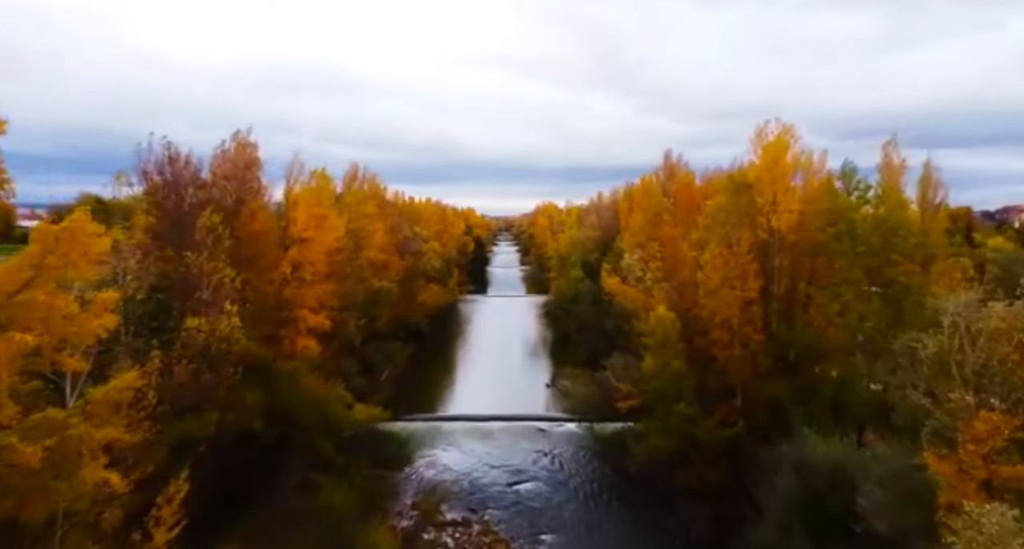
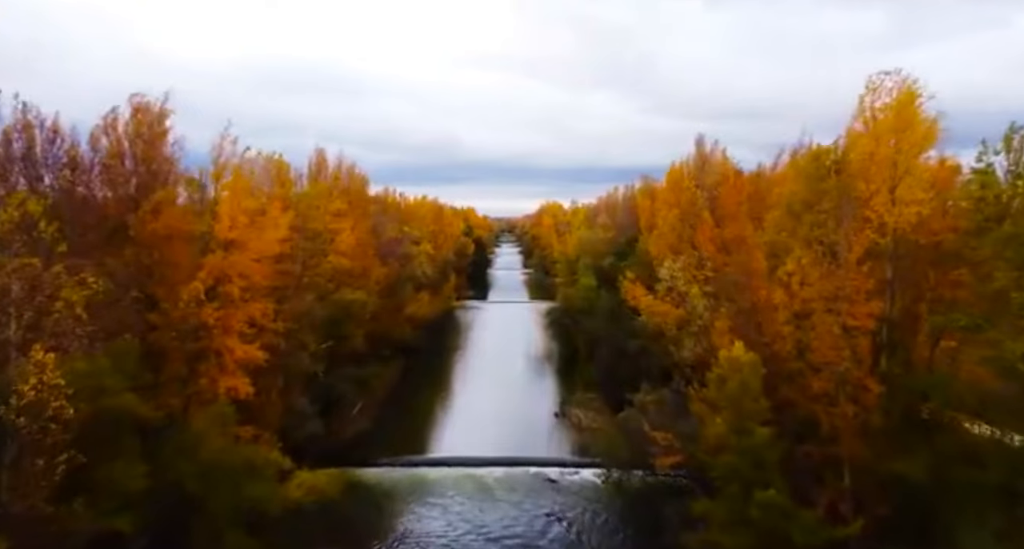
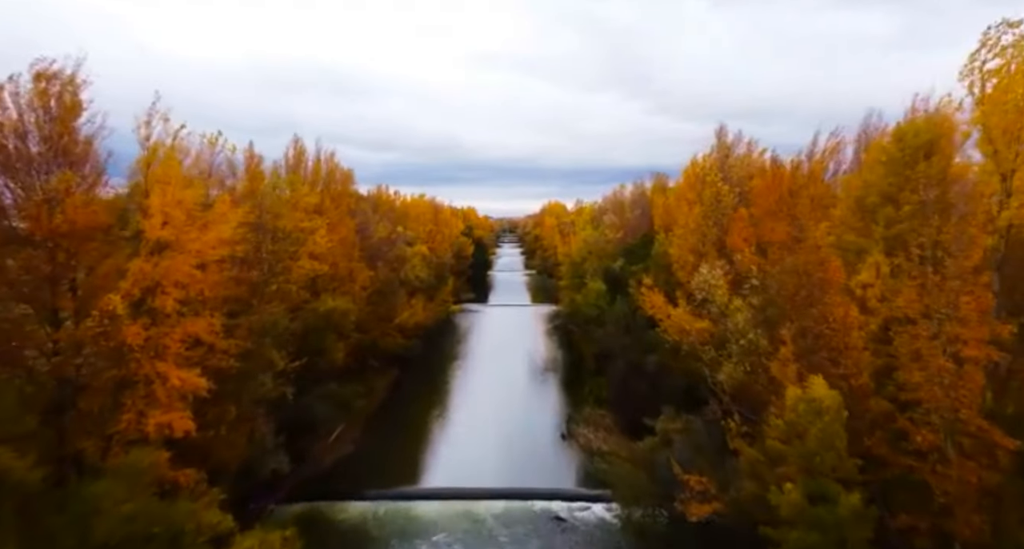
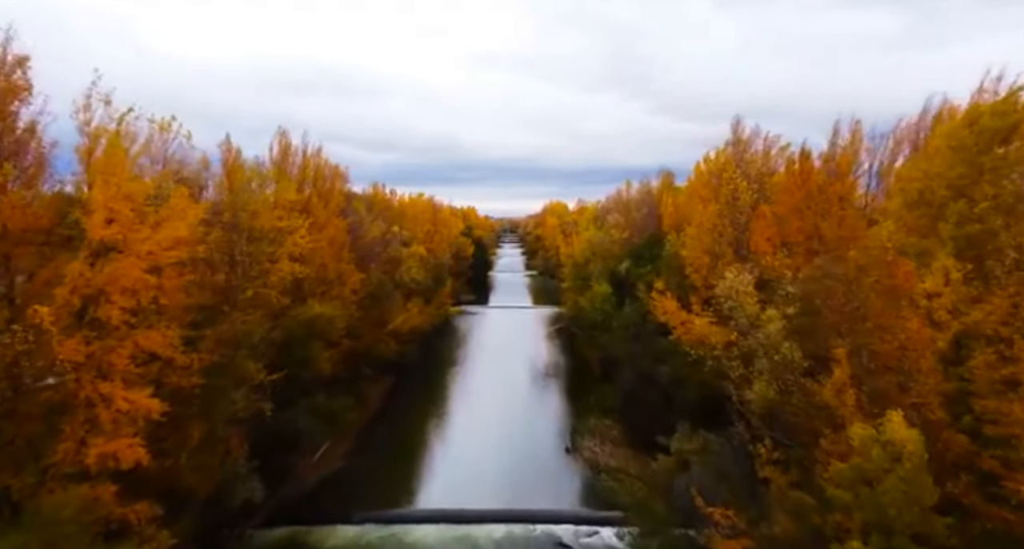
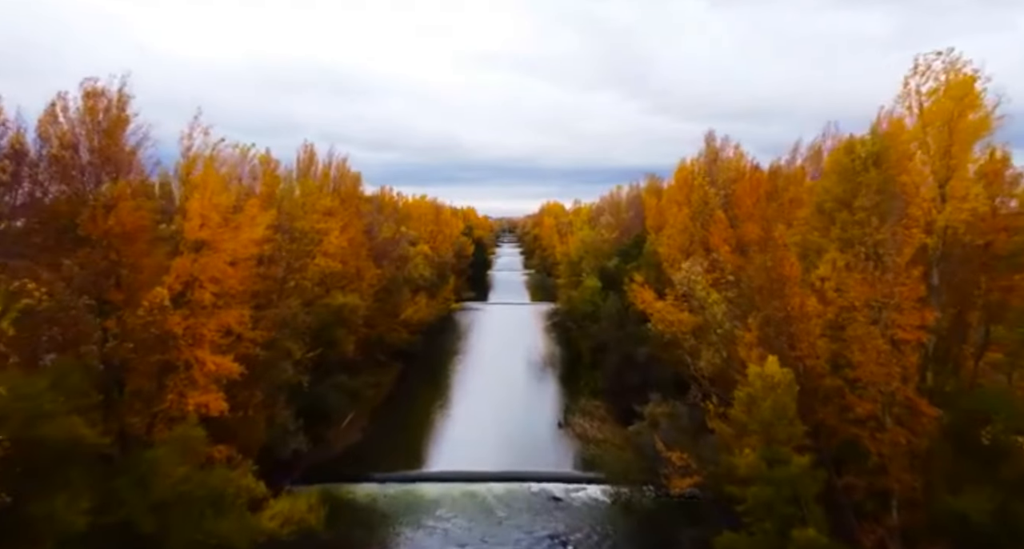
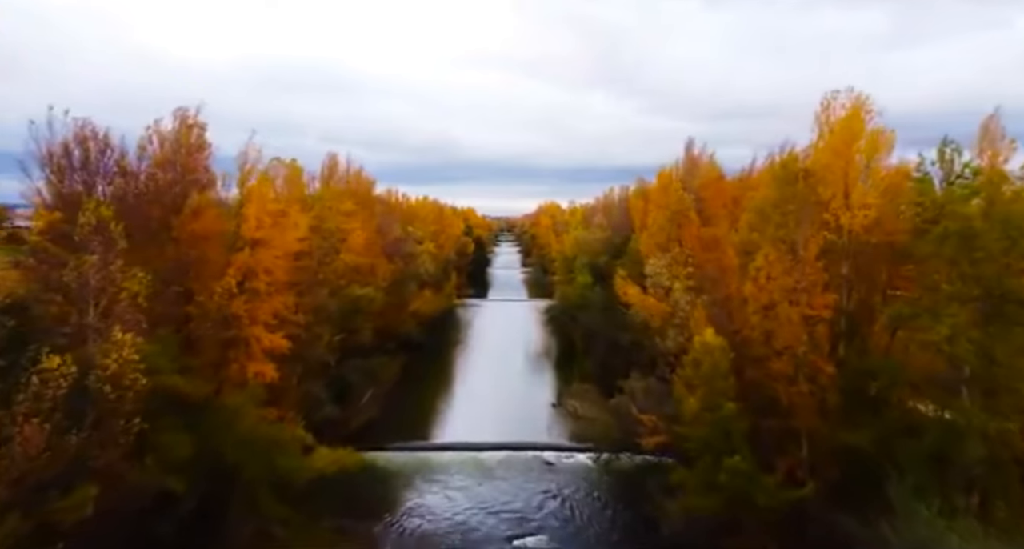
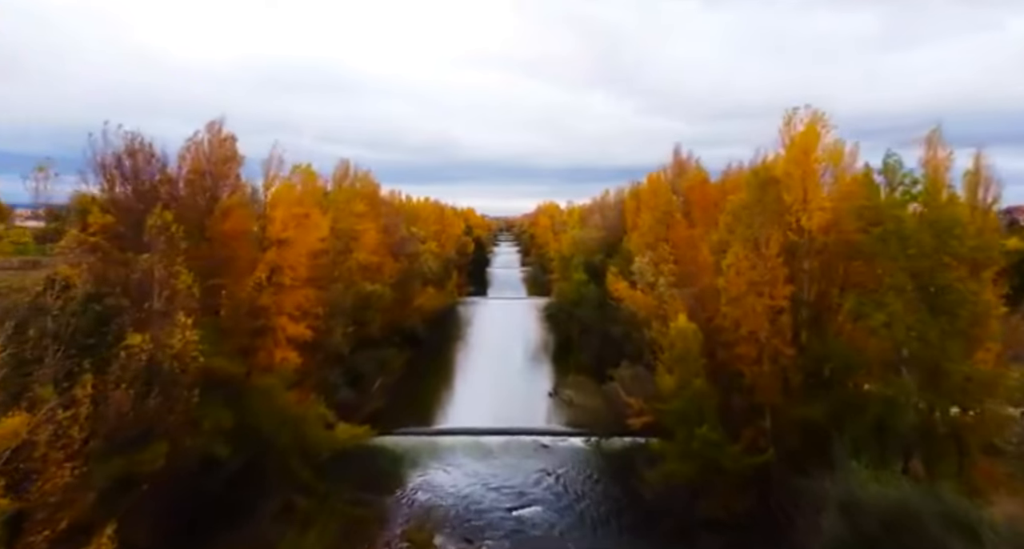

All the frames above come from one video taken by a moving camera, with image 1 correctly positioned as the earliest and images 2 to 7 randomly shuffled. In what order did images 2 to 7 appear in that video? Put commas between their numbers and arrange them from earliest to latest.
7, 6, 2, 5, 3, 4
